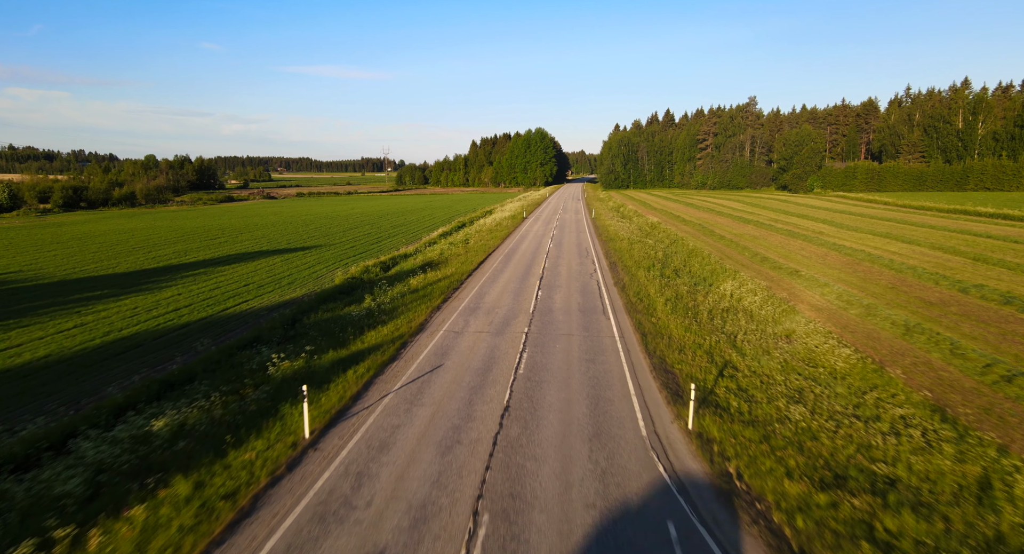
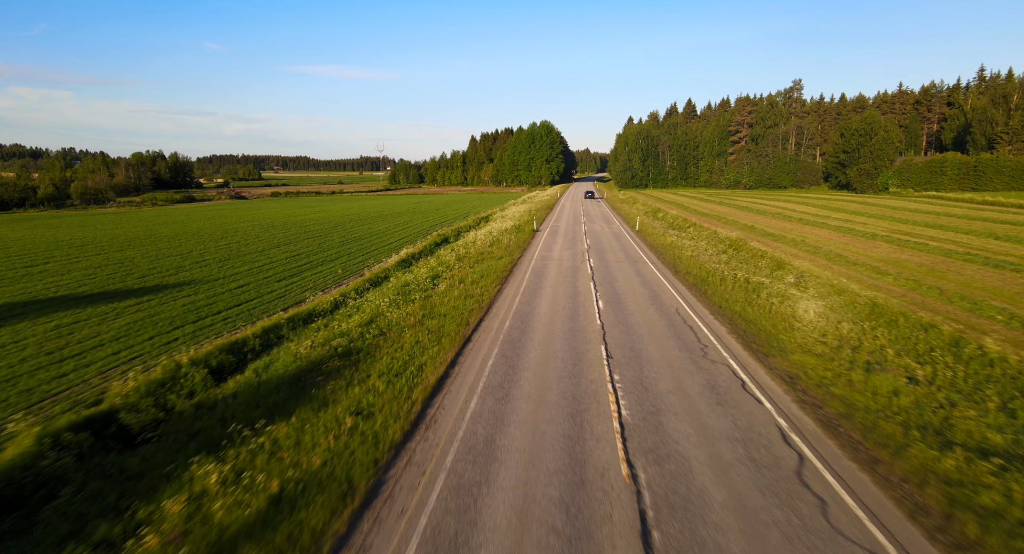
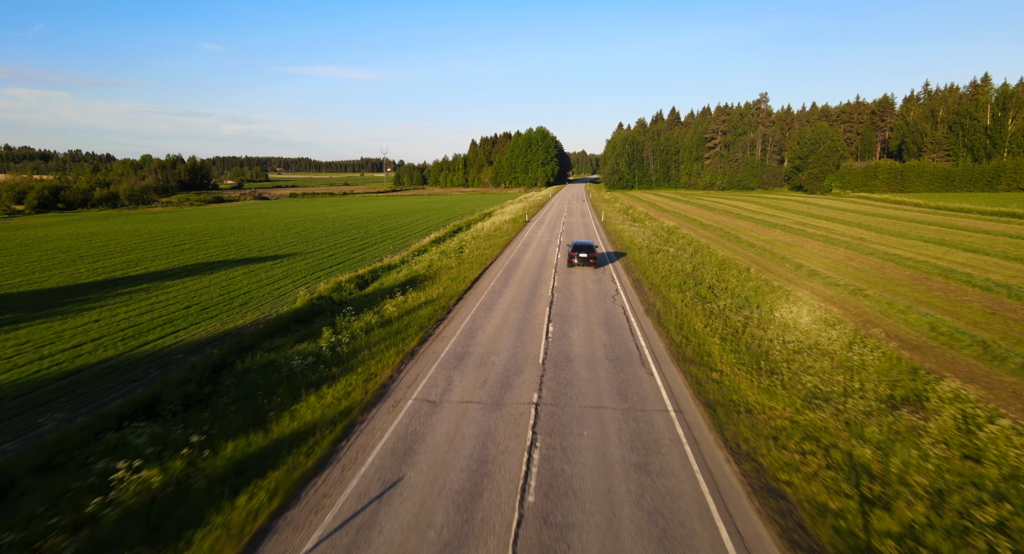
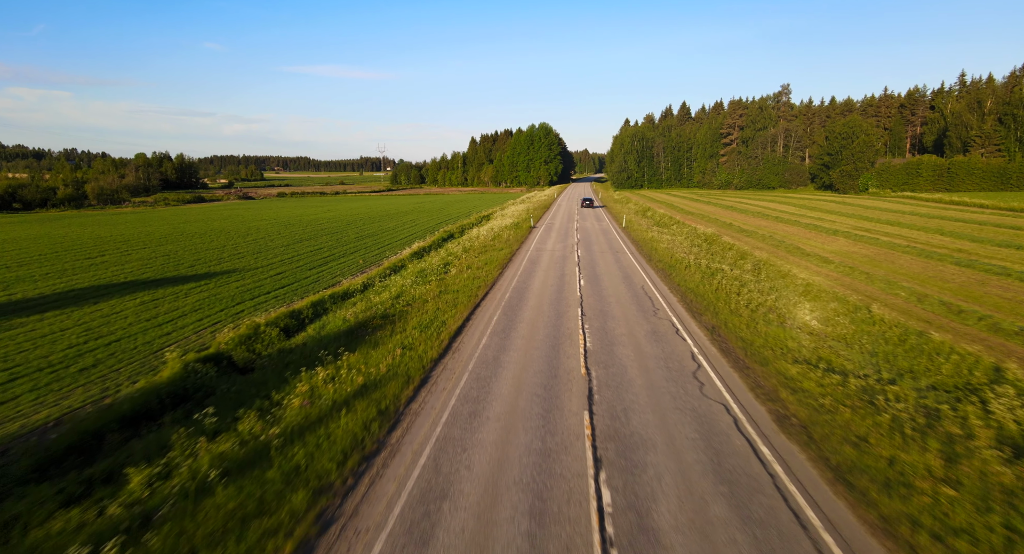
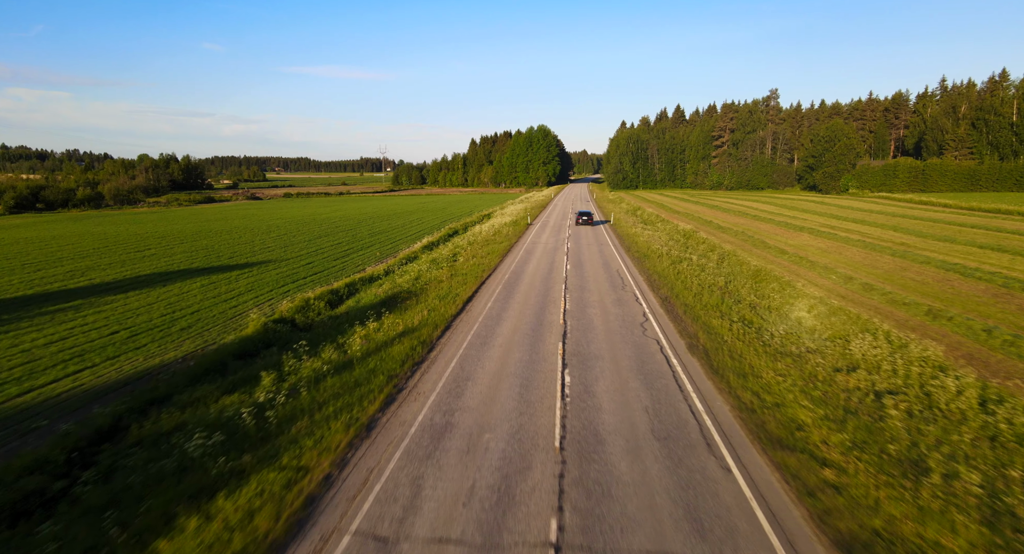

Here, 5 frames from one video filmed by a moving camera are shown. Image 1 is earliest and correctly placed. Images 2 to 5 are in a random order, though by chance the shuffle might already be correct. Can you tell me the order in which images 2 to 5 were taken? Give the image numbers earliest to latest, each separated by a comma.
3, 5, 4, 2
